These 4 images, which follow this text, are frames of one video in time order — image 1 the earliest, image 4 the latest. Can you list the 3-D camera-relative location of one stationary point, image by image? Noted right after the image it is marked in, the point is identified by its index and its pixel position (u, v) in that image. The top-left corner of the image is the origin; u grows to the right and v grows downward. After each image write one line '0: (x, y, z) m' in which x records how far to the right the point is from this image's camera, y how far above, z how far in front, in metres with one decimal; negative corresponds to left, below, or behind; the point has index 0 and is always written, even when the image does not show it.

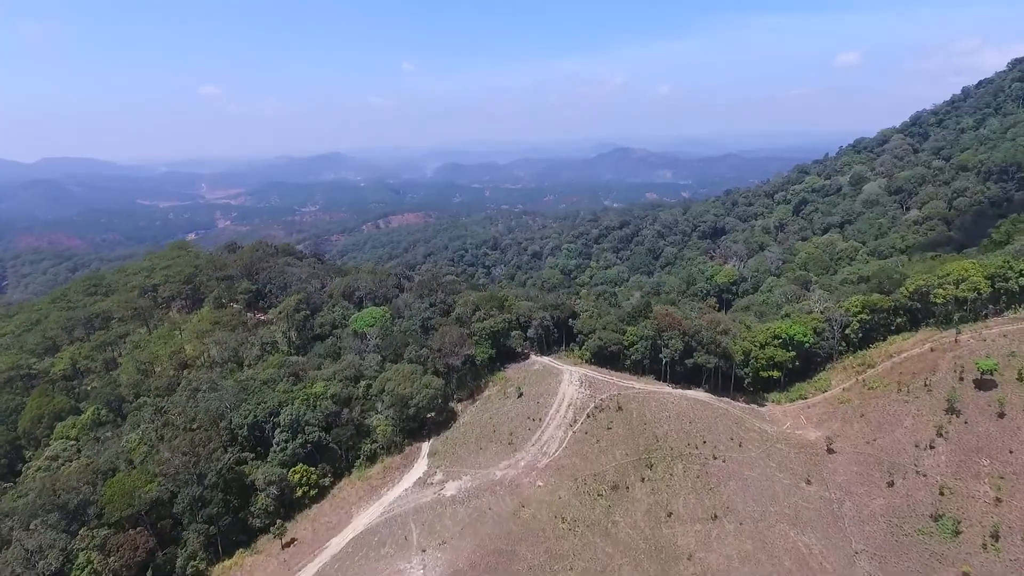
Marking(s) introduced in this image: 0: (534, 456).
0: (+0.7, -5.7, +18.0) m
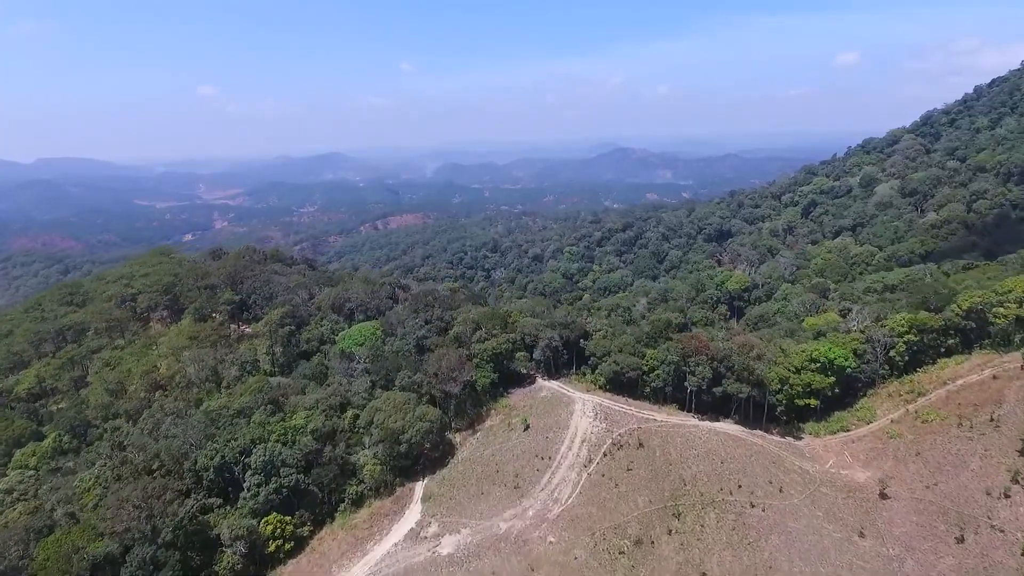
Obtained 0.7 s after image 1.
0: (+0.9, -6.4, +15.6) m
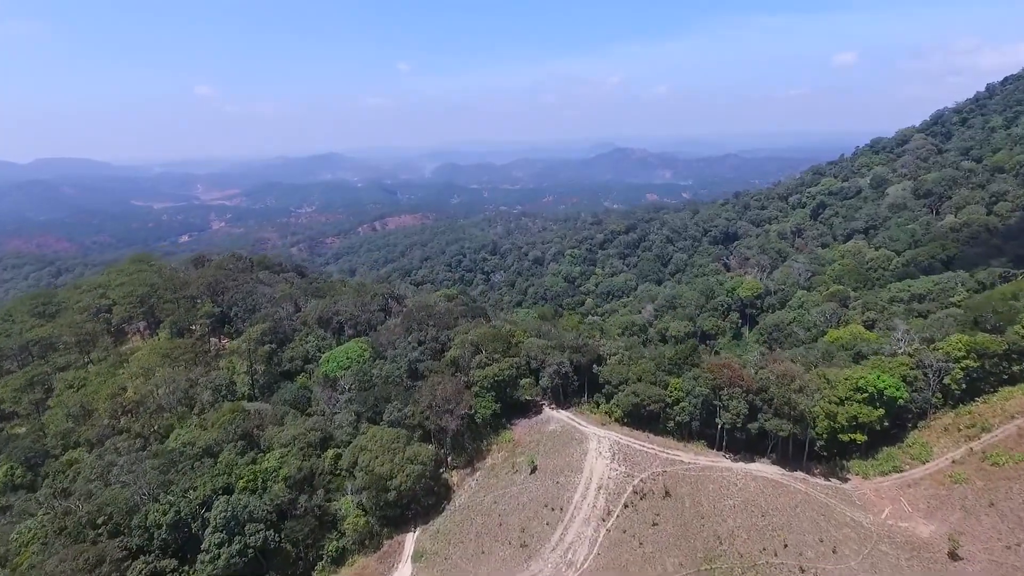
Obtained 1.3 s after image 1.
0: (+1.1, -7.0, +13.3) m
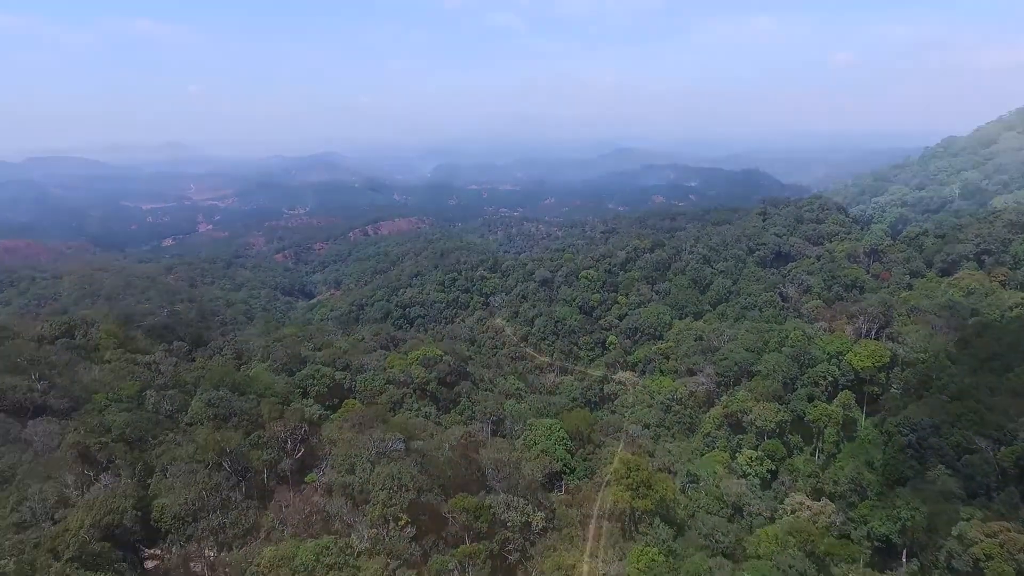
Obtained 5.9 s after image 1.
0: (+1.6, -11.1, -1.8) m
